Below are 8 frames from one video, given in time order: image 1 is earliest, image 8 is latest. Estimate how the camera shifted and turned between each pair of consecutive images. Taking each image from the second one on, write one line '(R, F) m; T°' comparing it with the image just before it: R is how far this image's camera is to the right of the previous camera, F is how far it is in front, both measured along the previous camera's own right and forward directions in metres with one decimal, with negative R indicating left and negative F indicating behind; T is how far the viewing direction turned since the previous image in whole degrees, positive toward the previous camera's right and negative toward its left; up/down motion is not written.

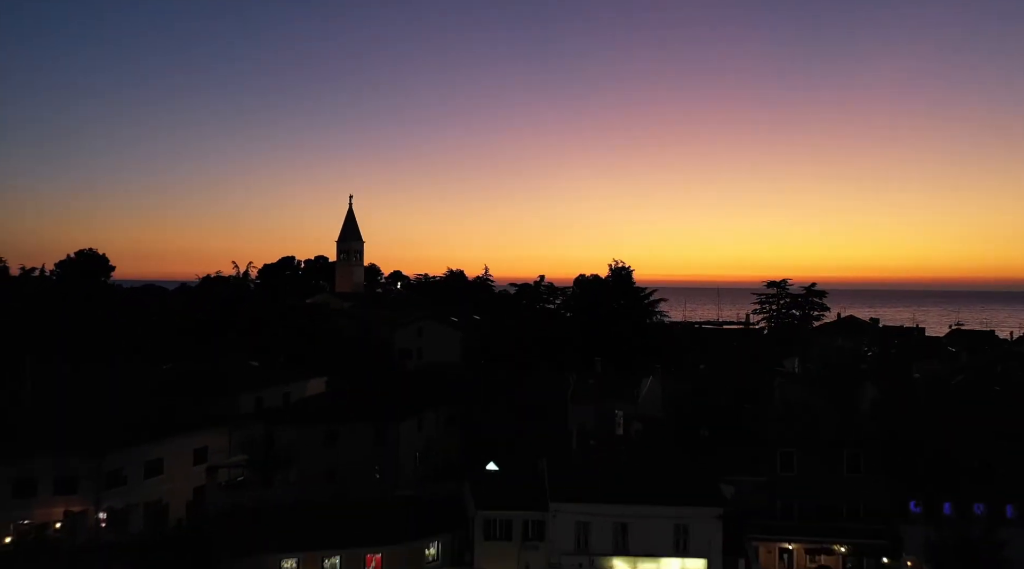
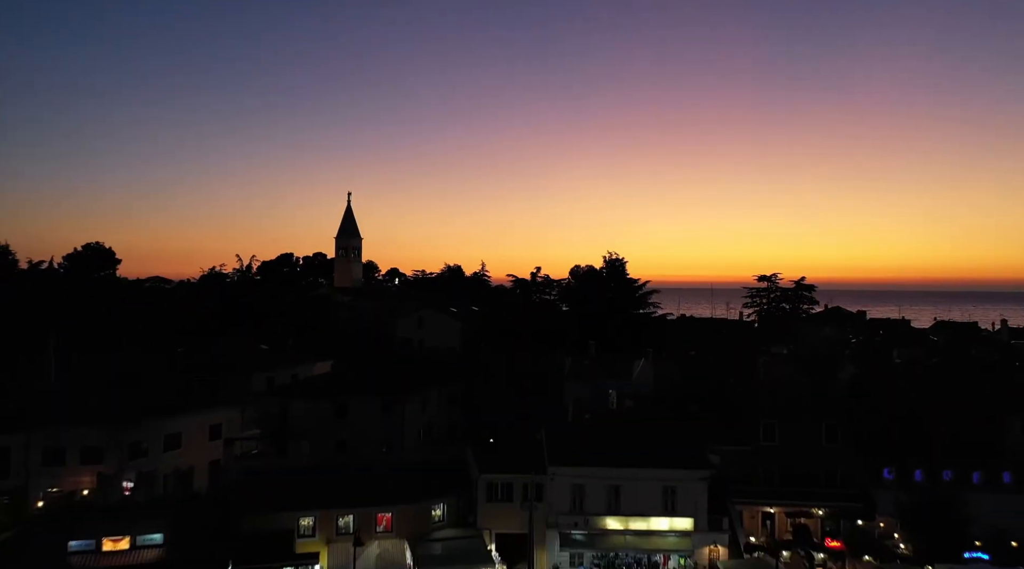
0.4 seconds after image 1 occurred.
(-0.2, -2.5) m; 0°
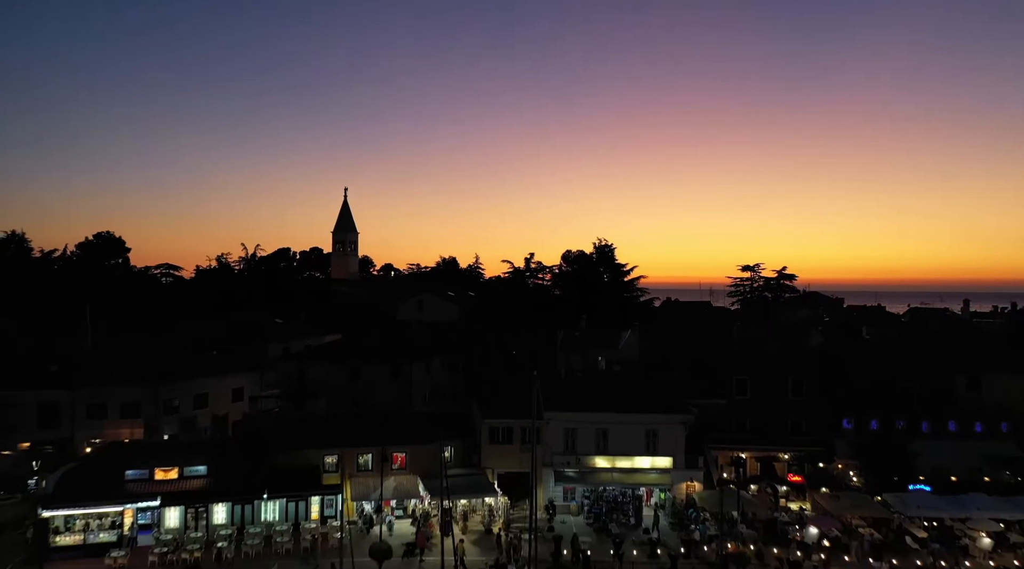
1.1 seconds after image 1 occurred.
(-0.5, -4.5) m; +1°
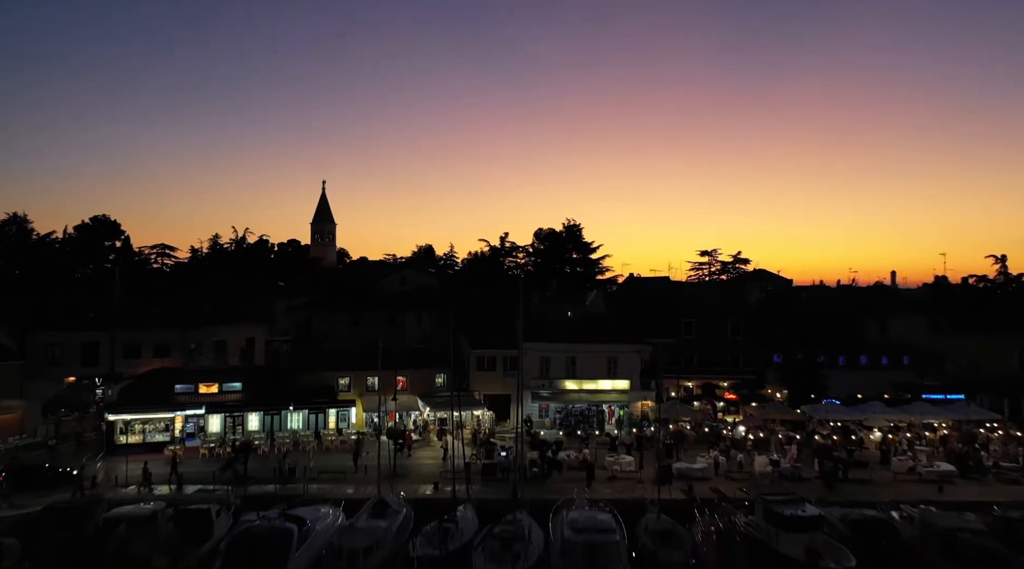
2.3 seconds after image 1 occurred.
(-0.9, -7.4) m; +2°
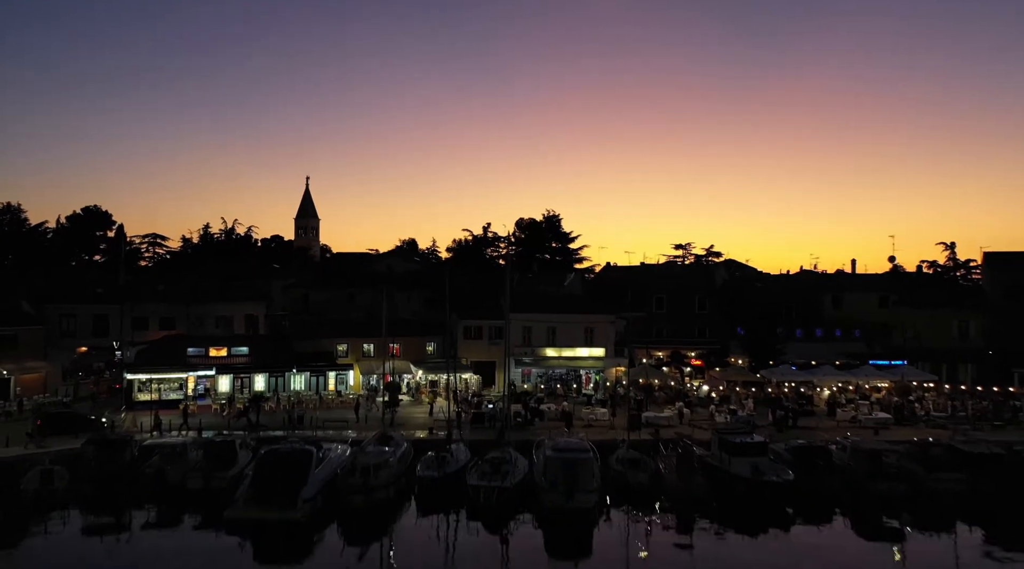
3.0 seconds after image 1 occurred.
(-0.4, -4.0) m; +1°
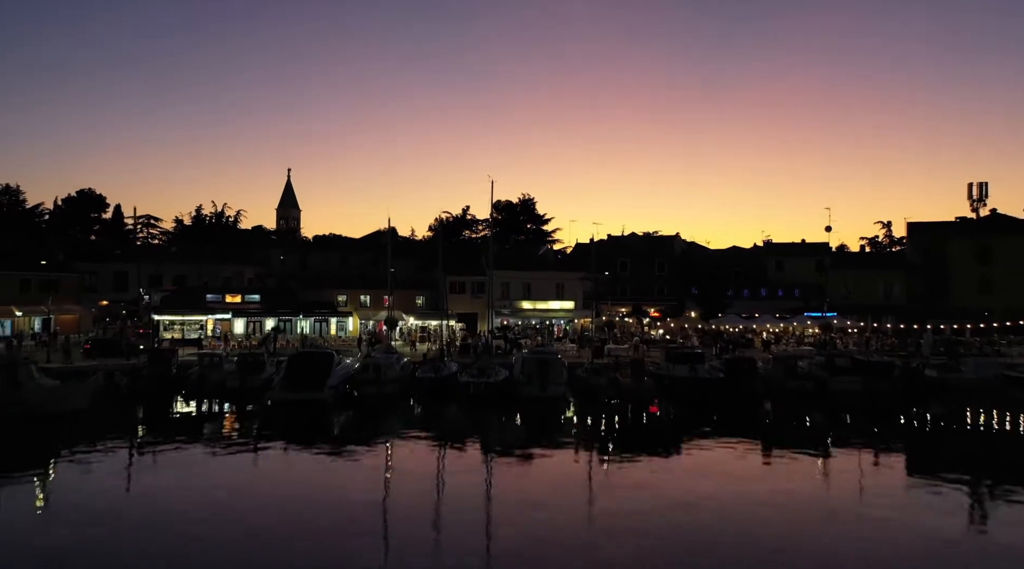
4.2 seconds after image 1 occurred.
(-0.5, -6.5) m; +2°
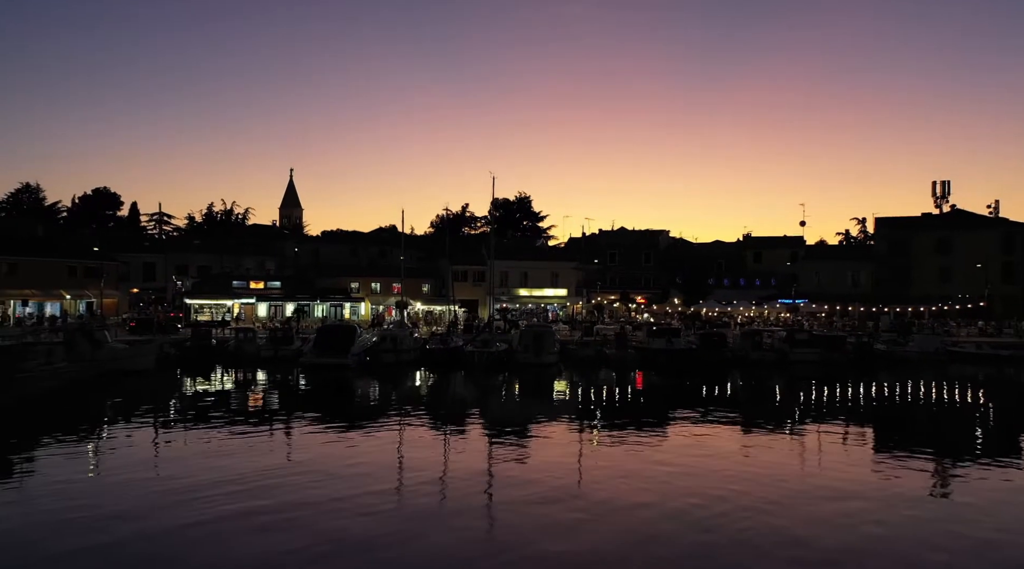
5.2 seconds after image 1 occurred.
(-0.2, -5.1) m; 0°
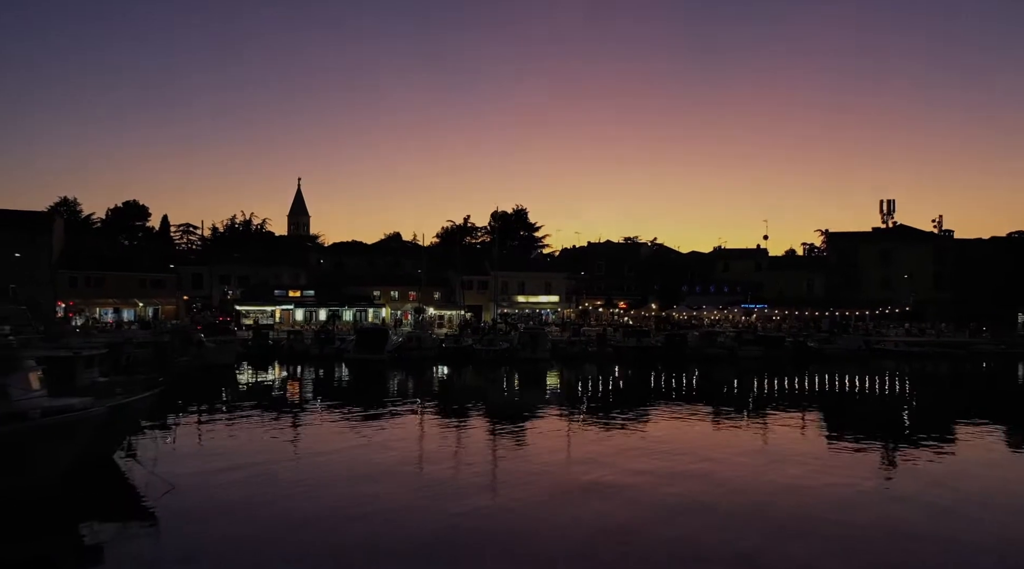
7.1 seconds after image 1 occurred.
(-0.3, -9.8) m; 0°
